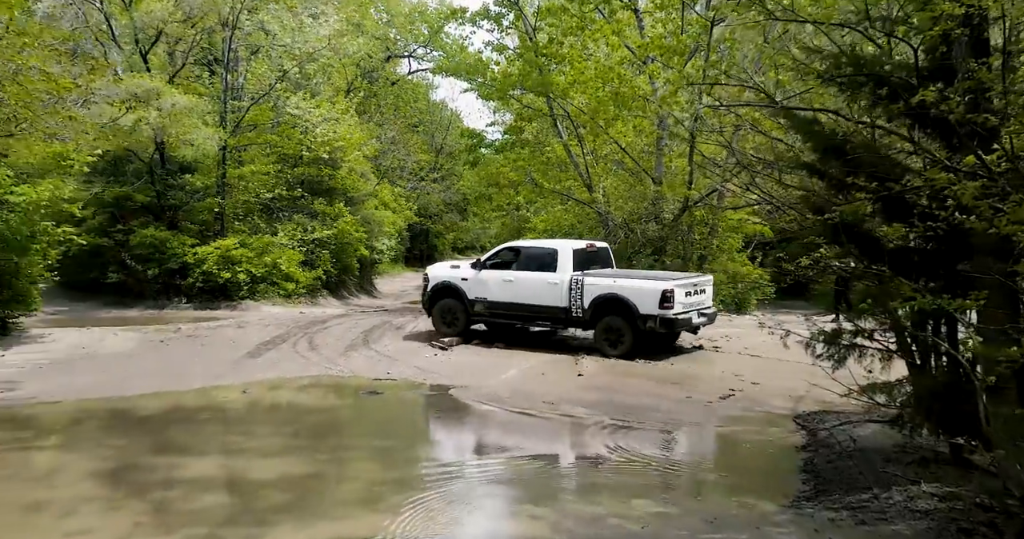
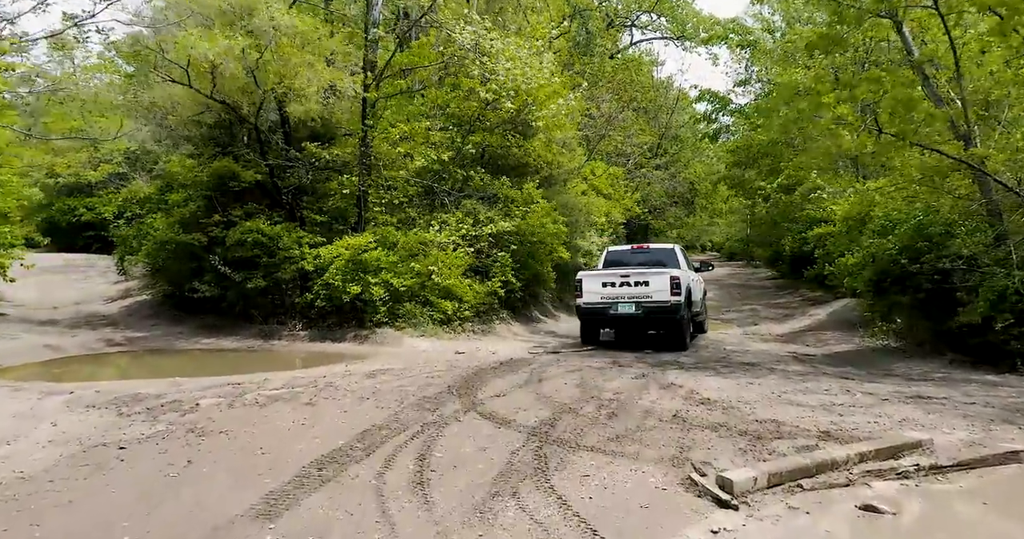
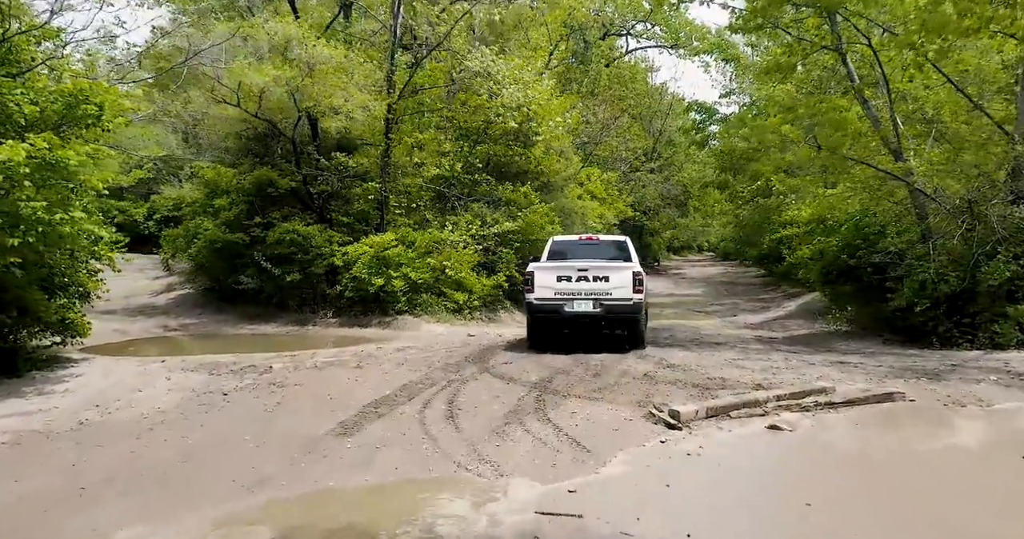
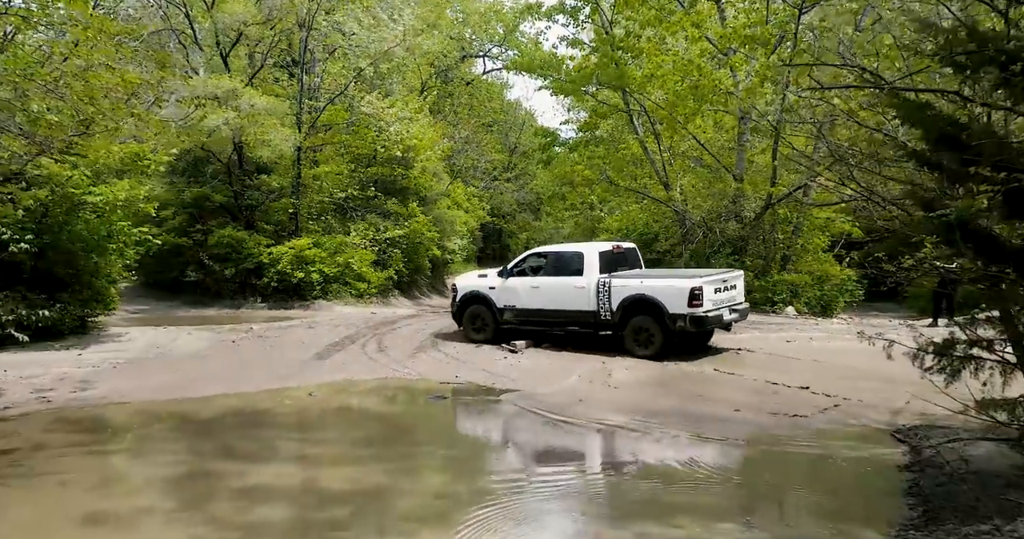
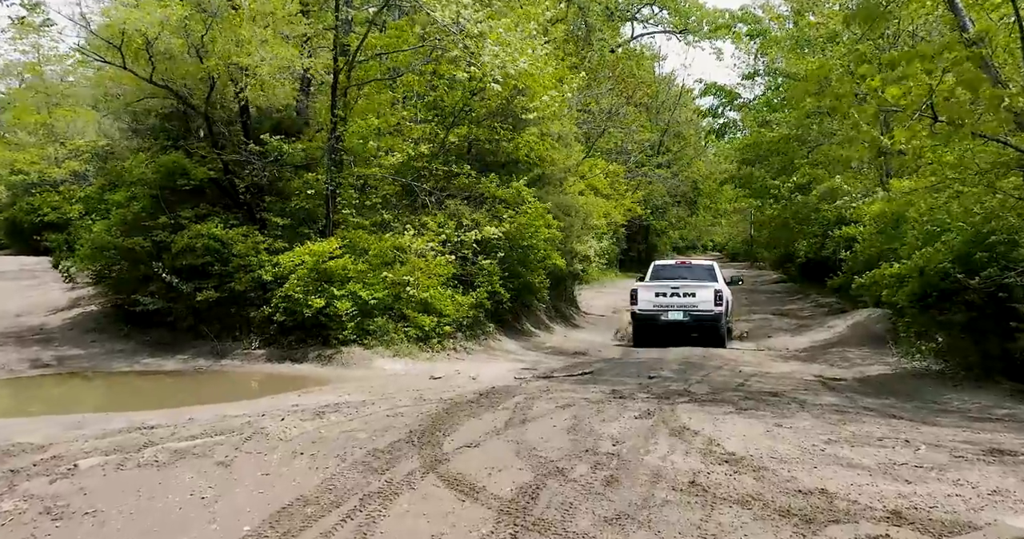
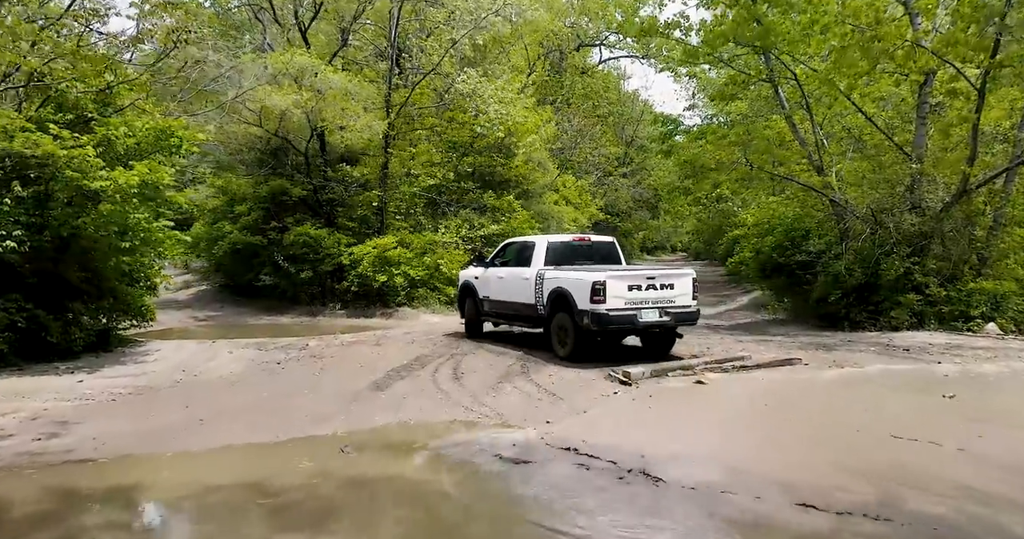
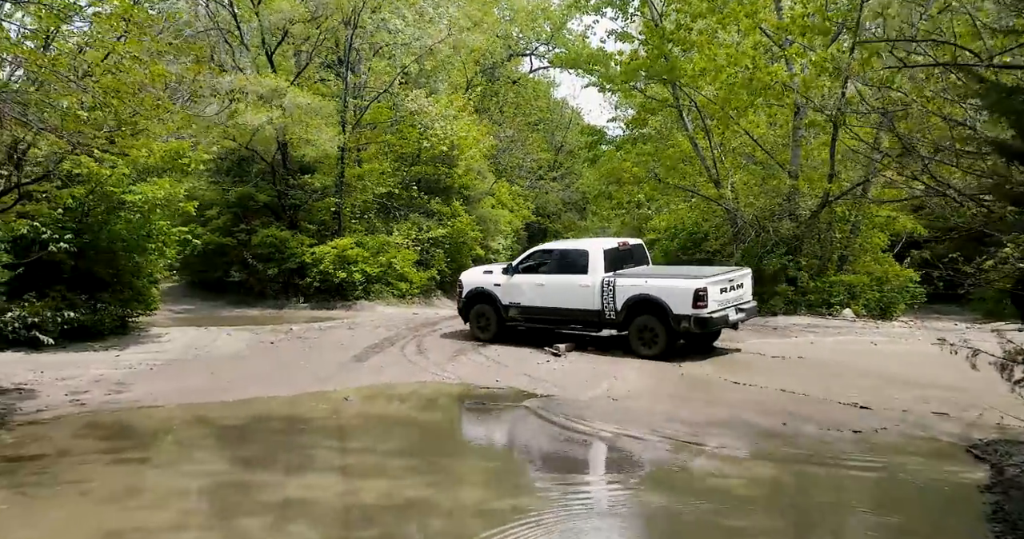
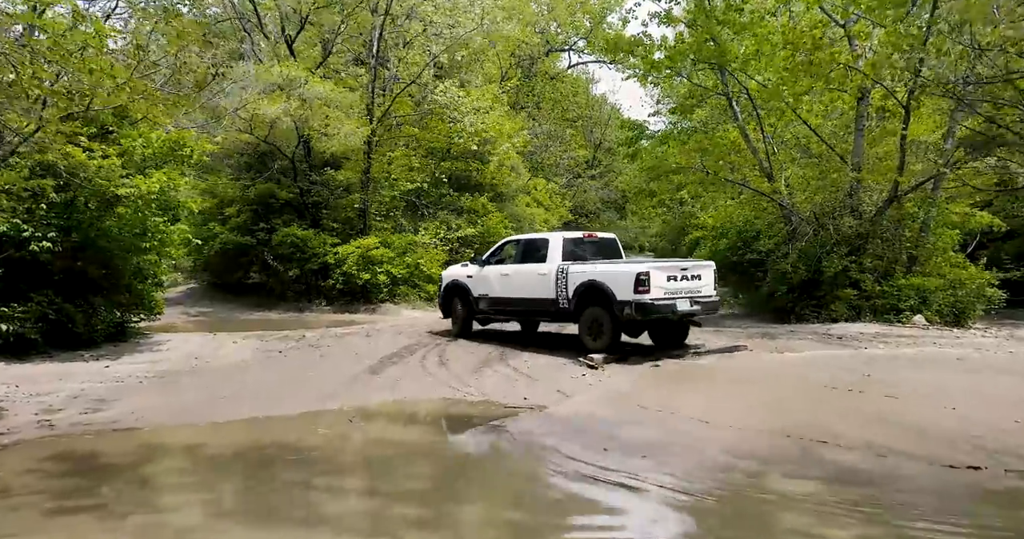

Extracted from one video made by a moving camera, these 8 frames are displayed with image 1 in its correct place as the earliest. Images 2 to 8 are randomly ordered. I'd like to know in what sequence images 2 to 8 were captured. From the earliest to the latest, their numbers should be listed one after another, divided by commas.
4, 7, 8, 6, 3, 2, 5
